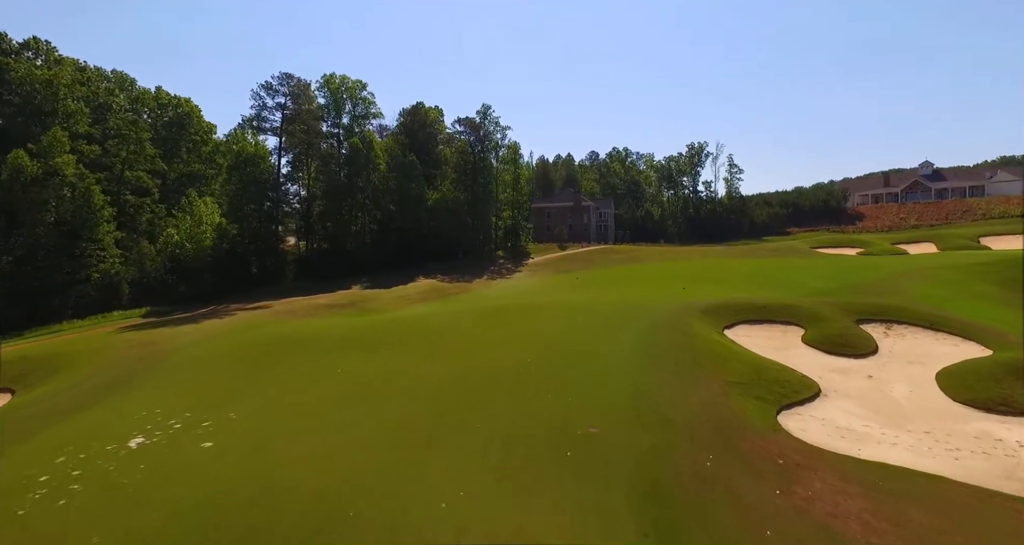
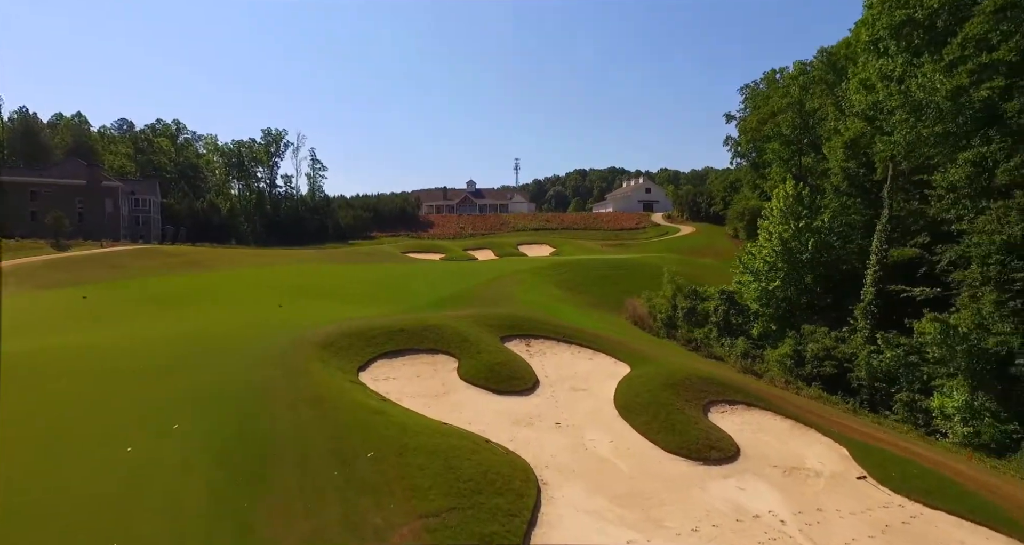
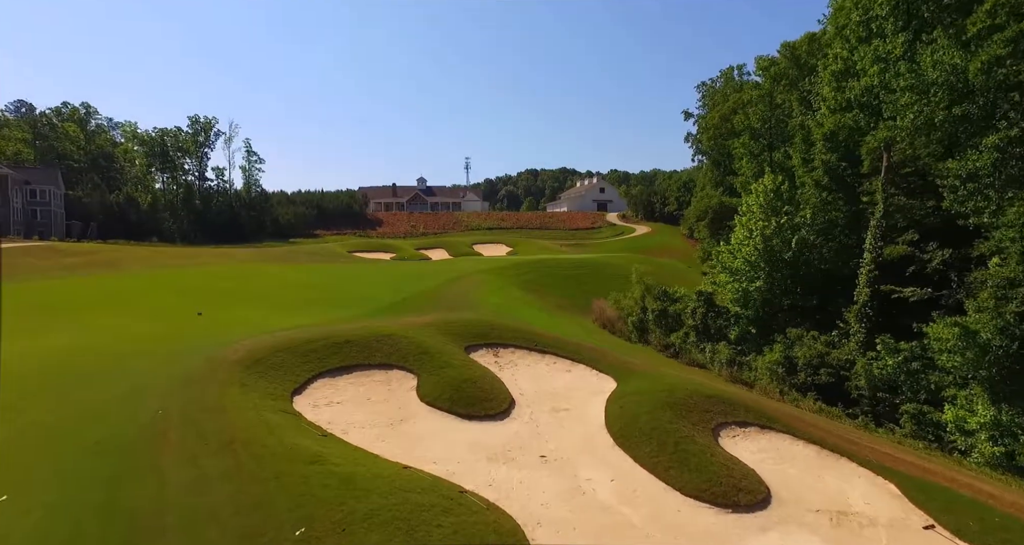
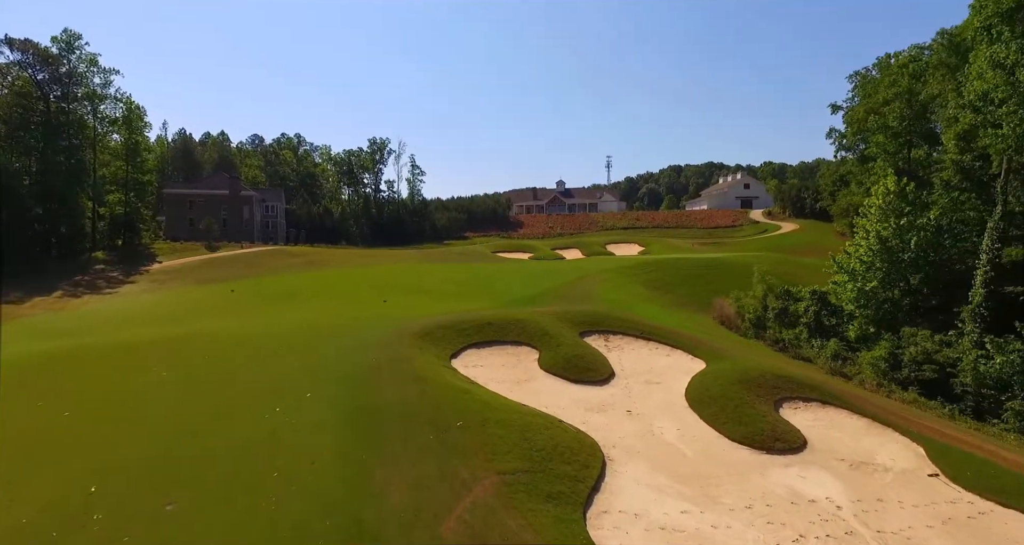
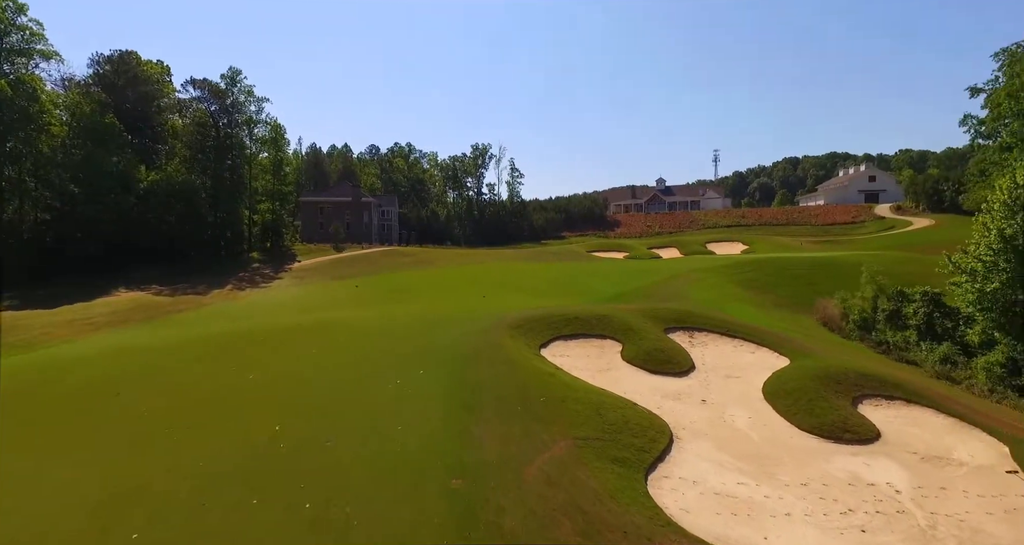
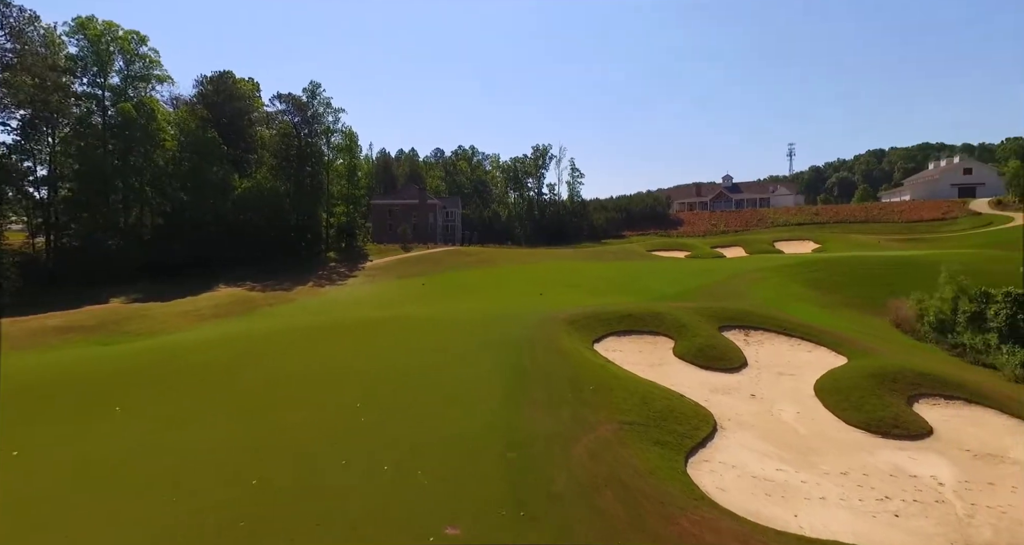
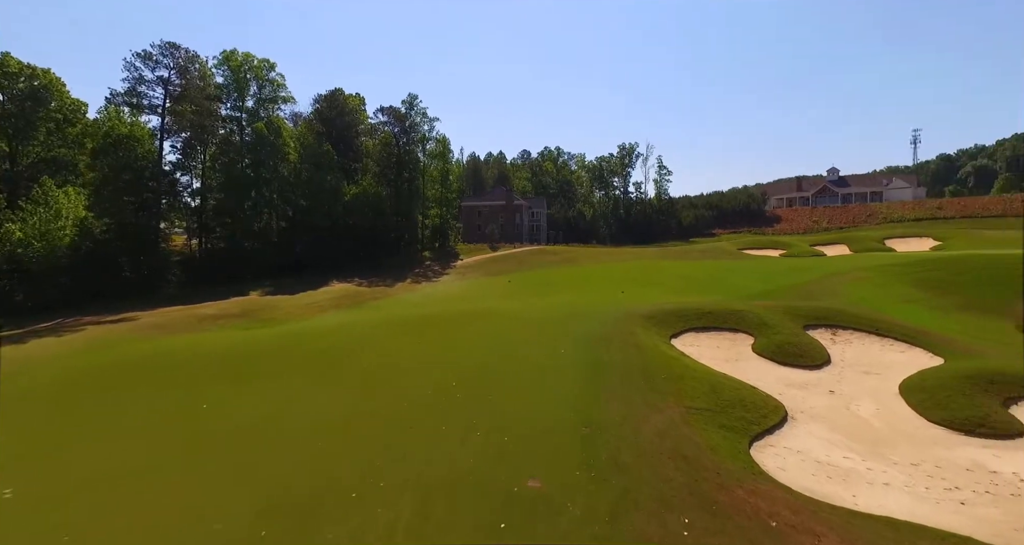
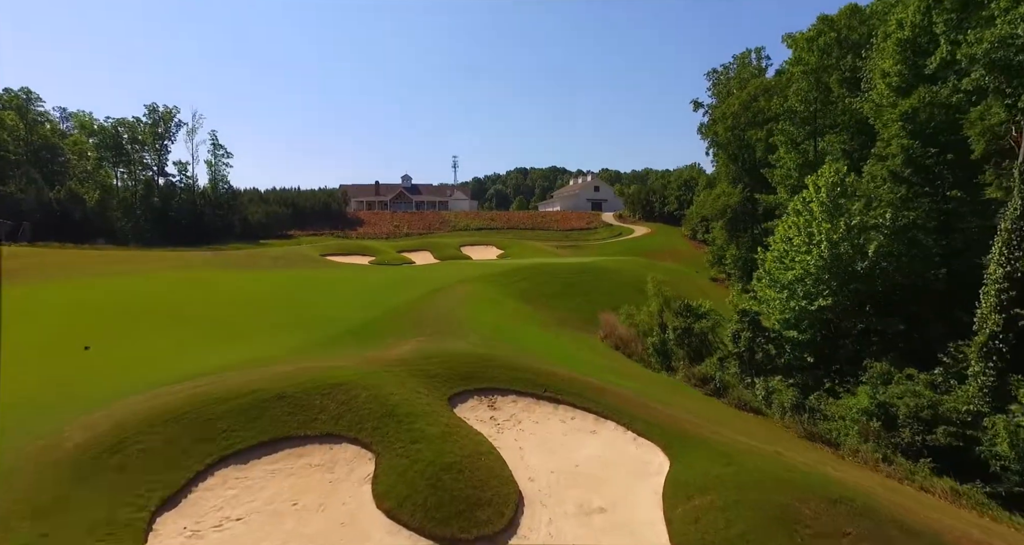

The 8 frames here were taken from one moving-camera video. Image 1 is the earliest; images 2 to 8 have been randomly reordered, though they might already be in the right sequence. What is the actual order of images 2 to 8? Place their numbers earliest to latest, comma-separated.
7, 6, 5, 4, 2, 3, 8
